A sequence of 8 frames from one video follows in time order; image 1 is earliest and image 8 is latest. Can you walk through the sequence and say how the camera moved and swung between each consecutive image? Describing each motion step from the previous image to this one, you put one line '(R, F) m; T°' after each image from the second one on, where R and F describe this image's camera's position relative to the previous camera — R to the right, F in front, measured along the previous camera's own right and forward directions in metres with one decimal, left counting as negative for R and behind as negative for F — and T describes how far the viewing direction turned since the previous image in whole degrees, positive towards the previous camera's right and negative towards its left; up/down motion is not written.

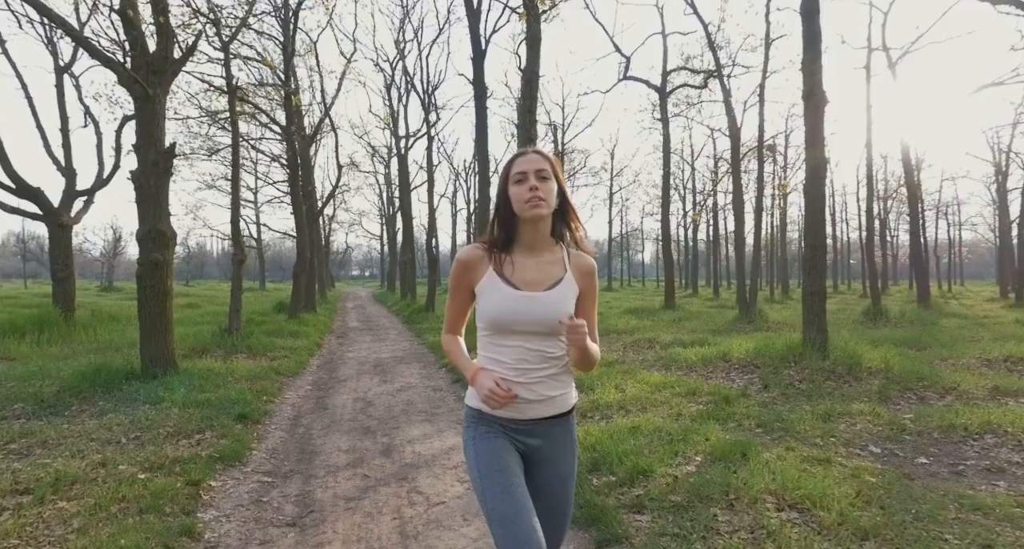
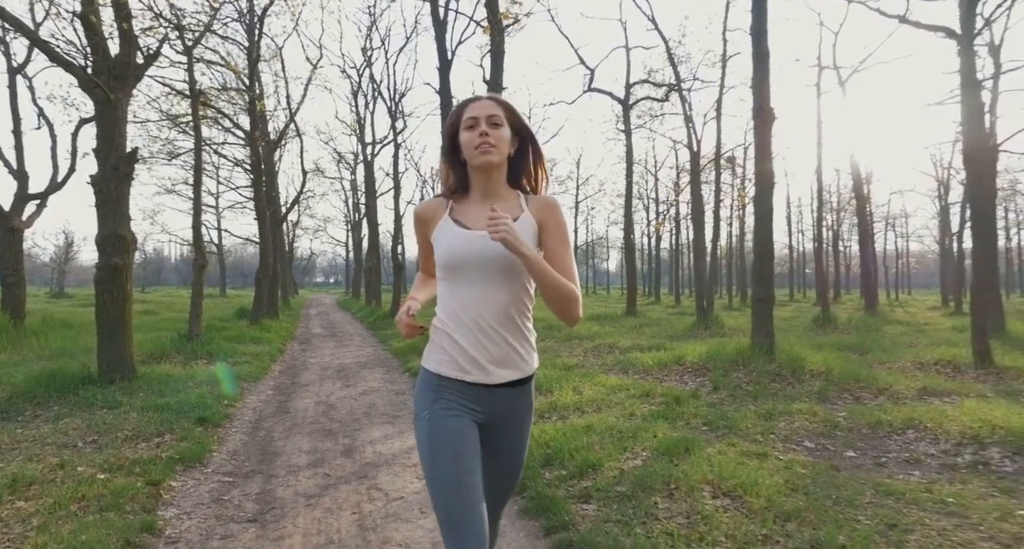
(+0.1, -0.3) m; +3°
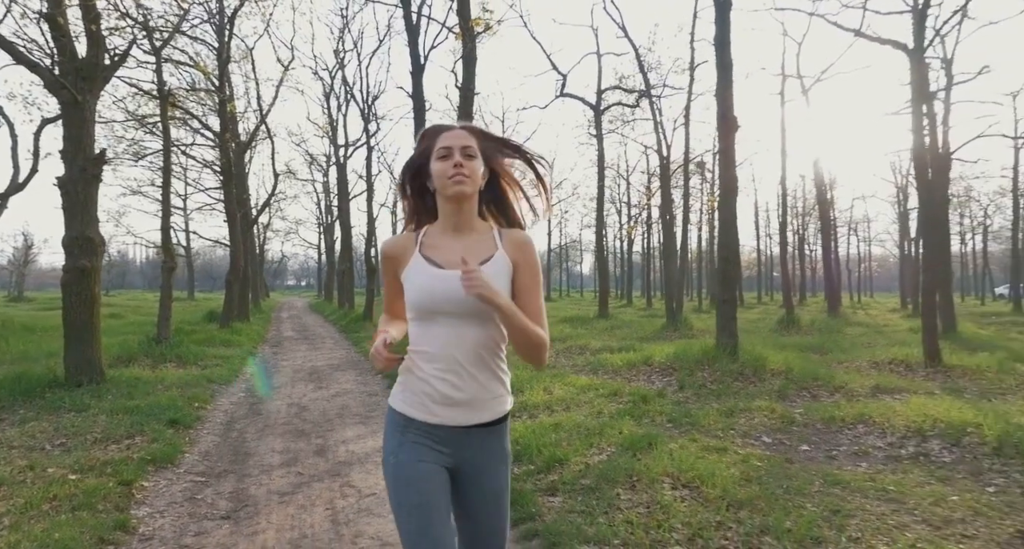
(+0.1, -0.2) m; +3°
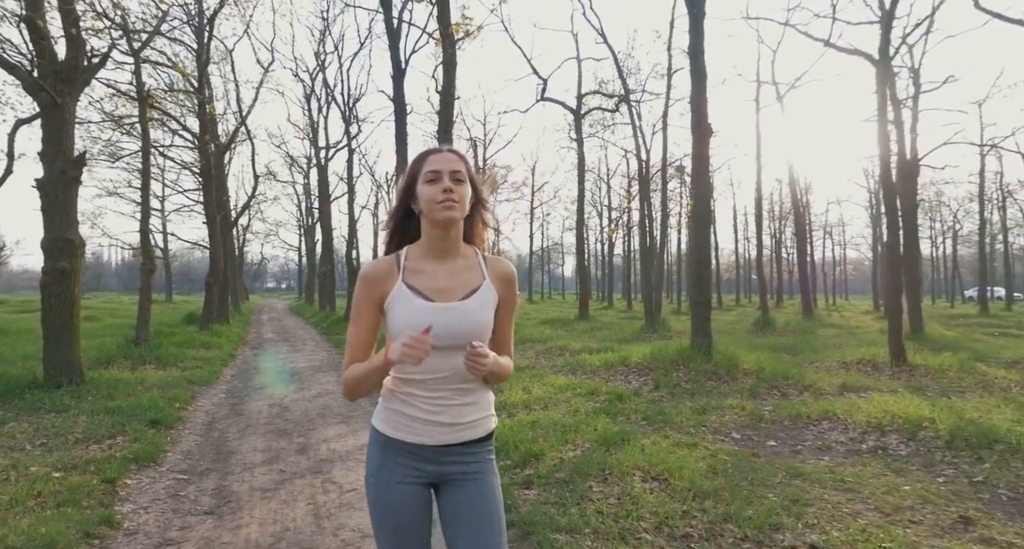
(+0.1, -0.2) m; +2°
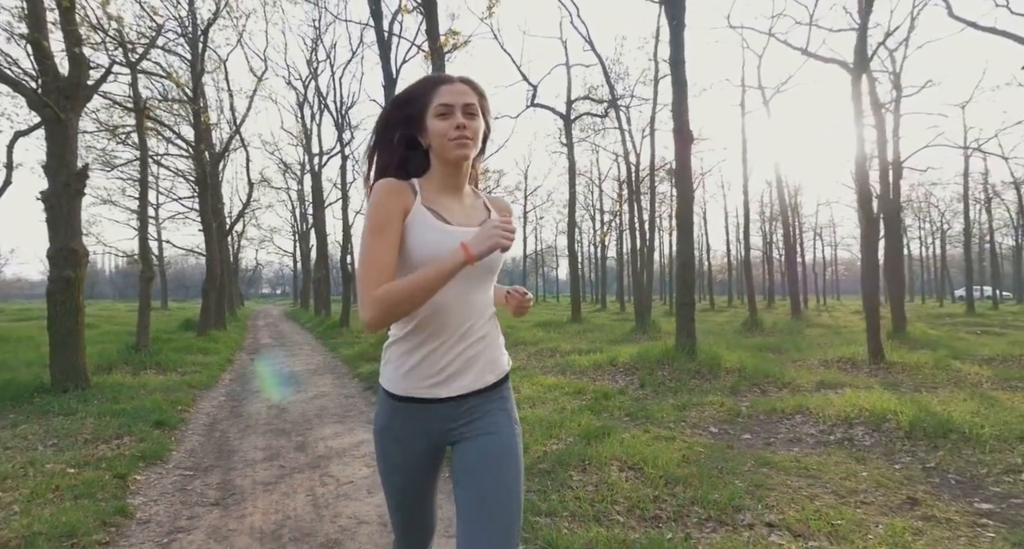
(+0.1, -0.4) m; +1°
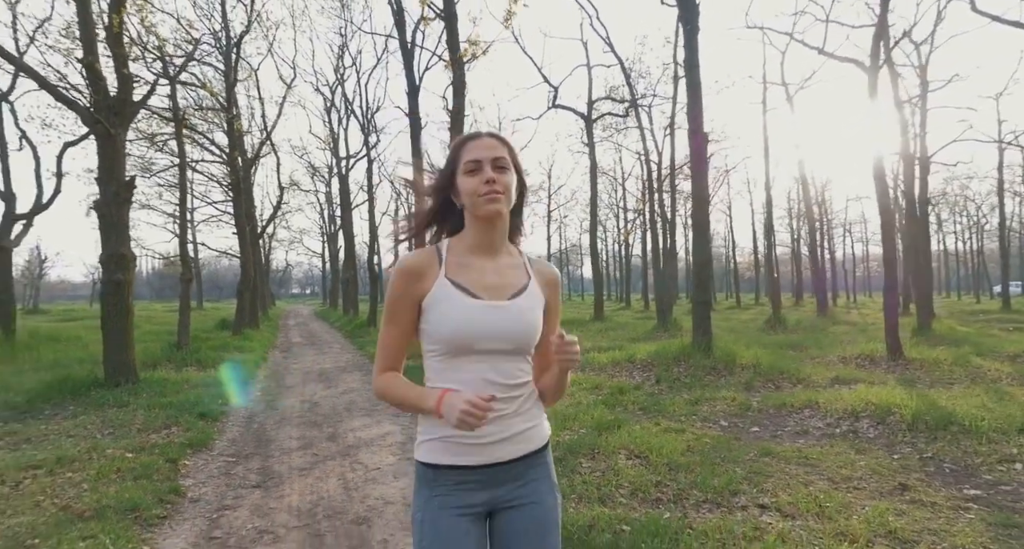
(+0.1, -0.4) m; -3°
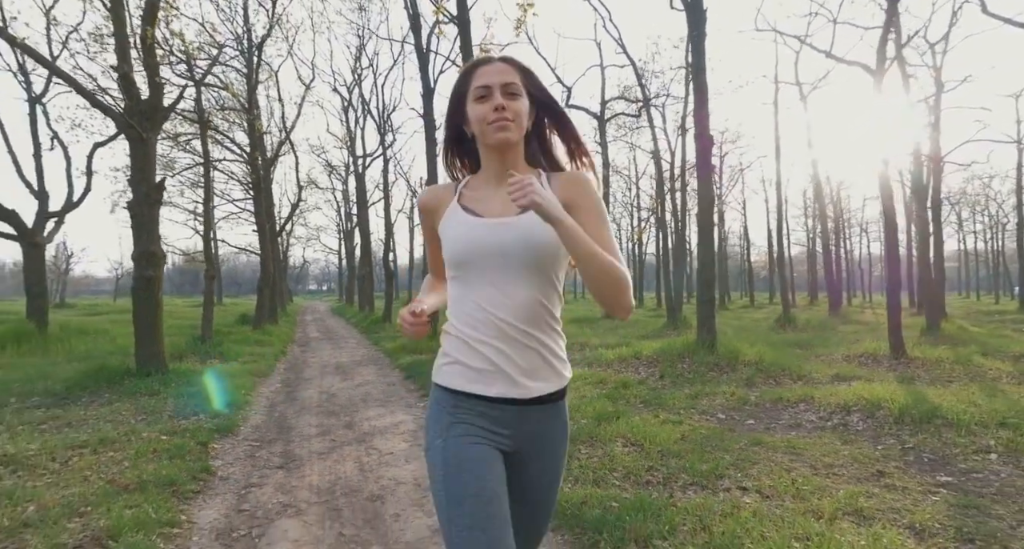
(+0.1, -0.4) m; -1°
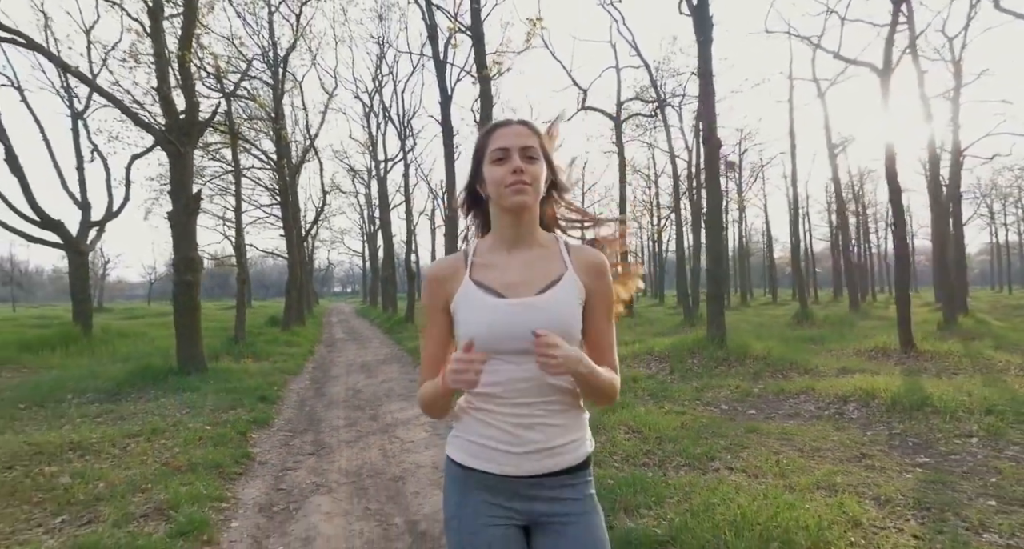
(+0.2, -0.5) m; -2°
